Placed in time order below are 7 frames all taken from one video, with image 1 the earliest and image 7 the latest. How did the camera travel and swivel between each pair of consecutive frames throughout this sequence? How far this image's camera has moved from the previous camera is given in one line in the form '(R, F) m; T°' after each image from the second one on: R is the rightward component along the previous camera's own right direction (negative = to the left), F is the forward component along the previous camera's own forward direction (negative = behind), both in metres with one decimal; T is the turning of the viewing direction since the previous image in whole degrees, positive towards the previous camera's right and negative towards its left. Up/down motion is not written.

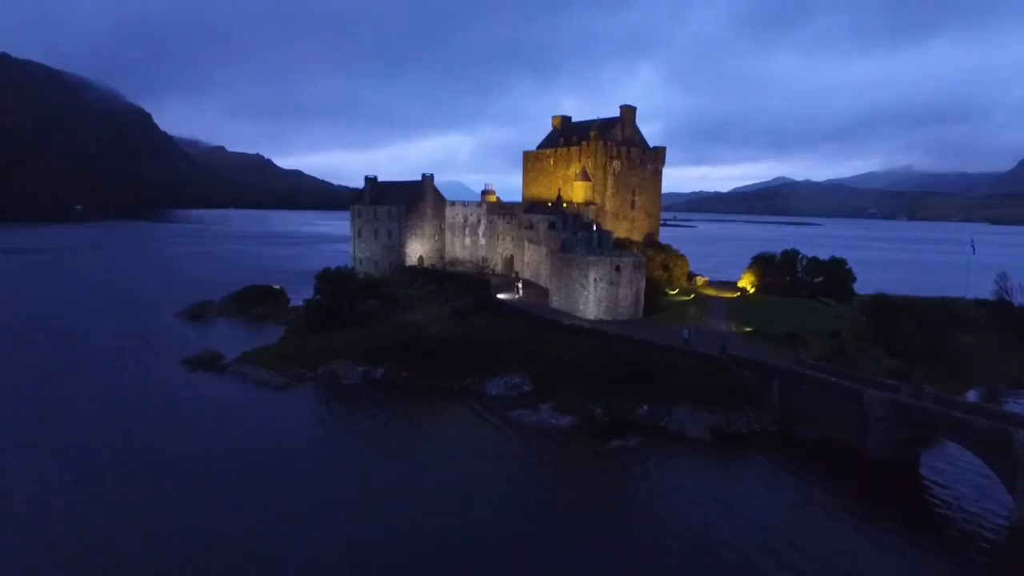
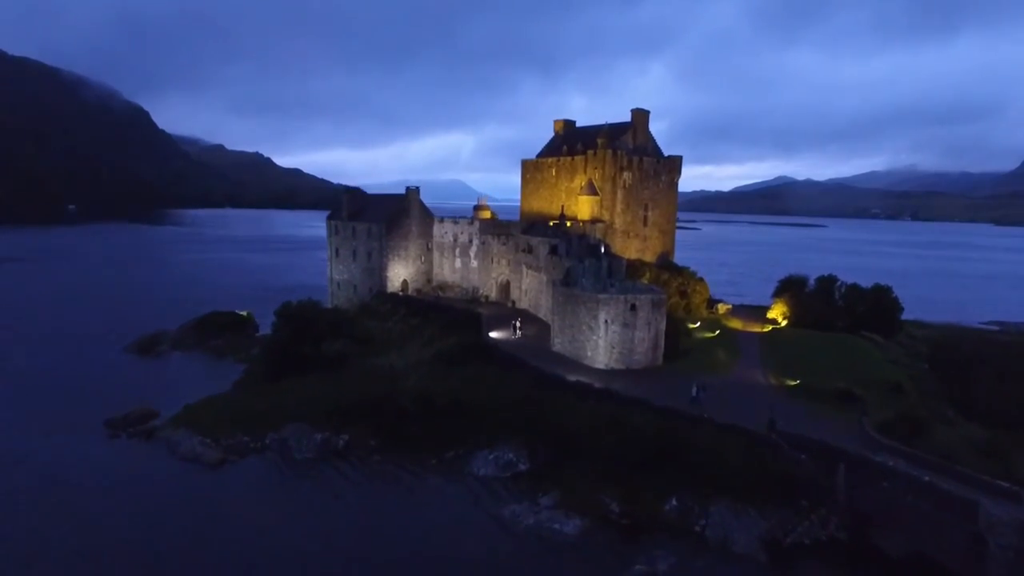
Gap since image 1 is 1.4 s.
(+0.4, +7.3) m; 0°
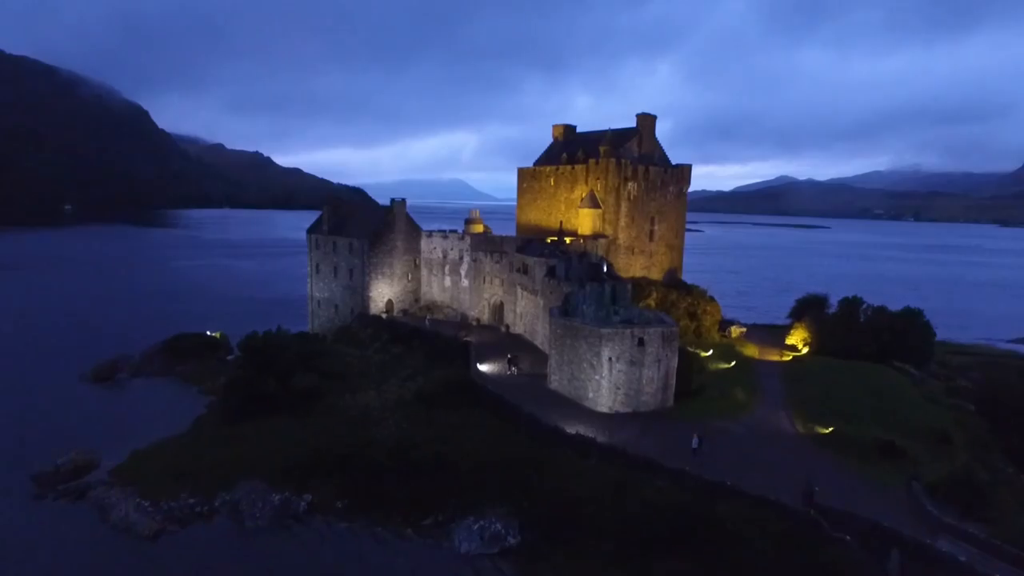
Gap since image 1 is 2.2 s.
(+0.6, +4.5) m; 0°
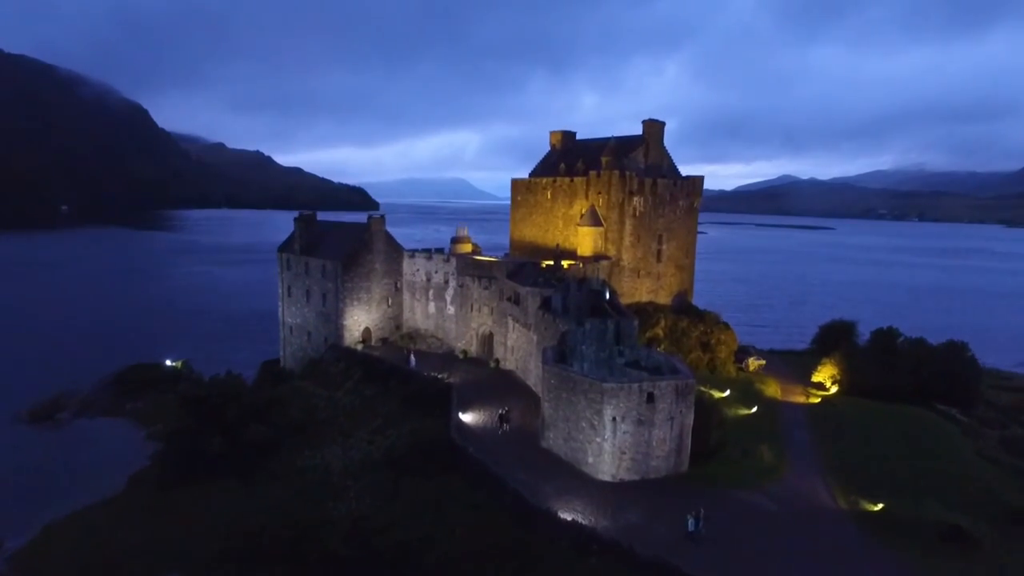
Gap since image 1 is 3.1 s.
(+0.8, +5.2) m; 0°
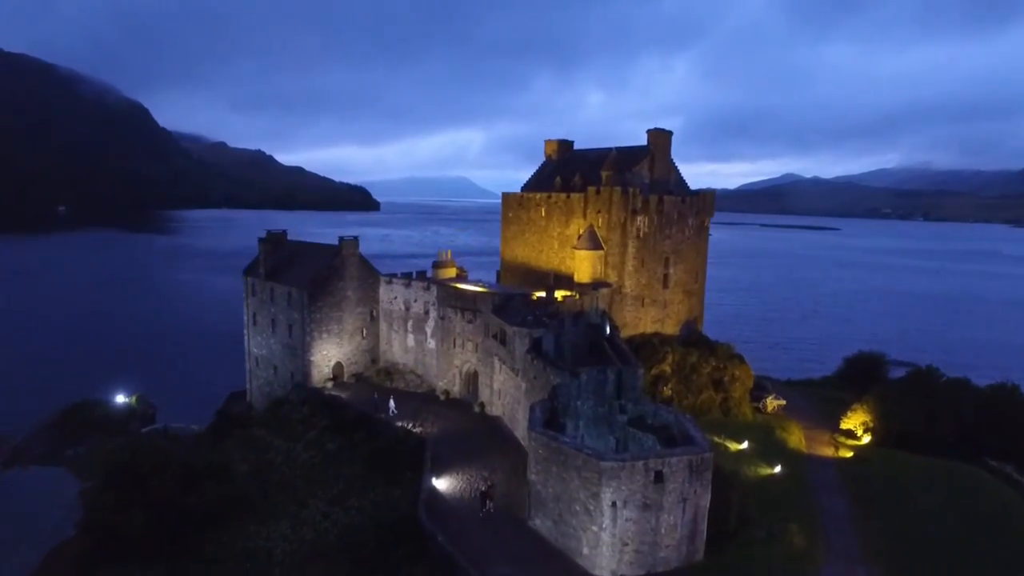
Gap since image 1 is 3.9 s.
(+1.0, +4.8) m; 0°
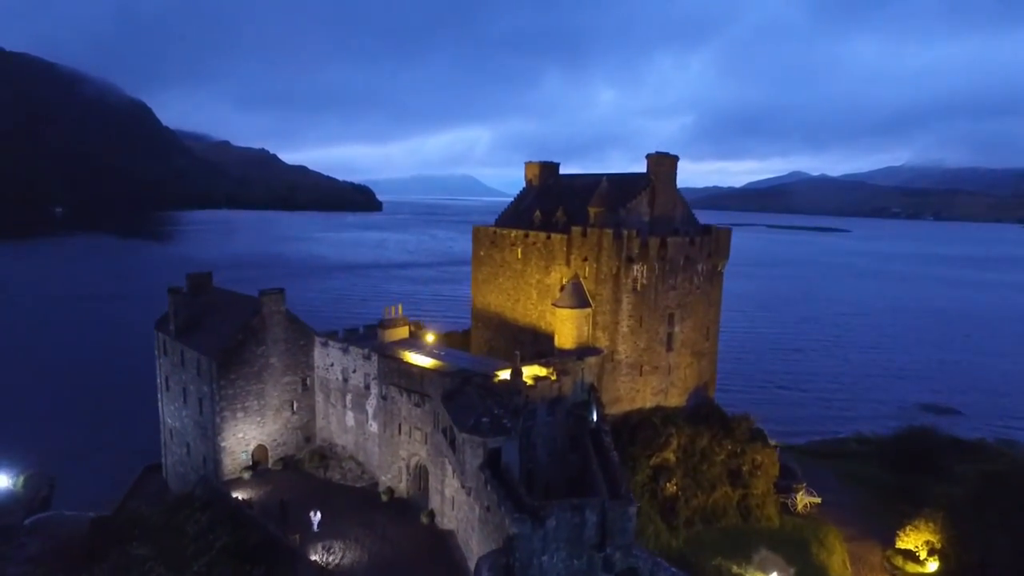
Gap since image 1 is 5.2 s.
(+2.3, +8.0) m; -1°
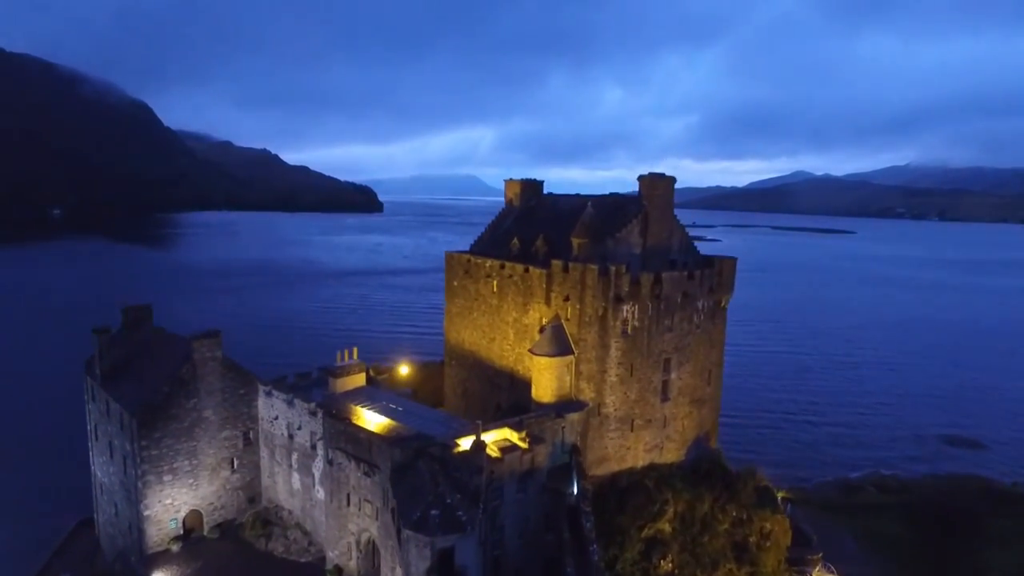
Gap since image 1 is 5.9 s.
(+1.6, +4.2) m; 0°
